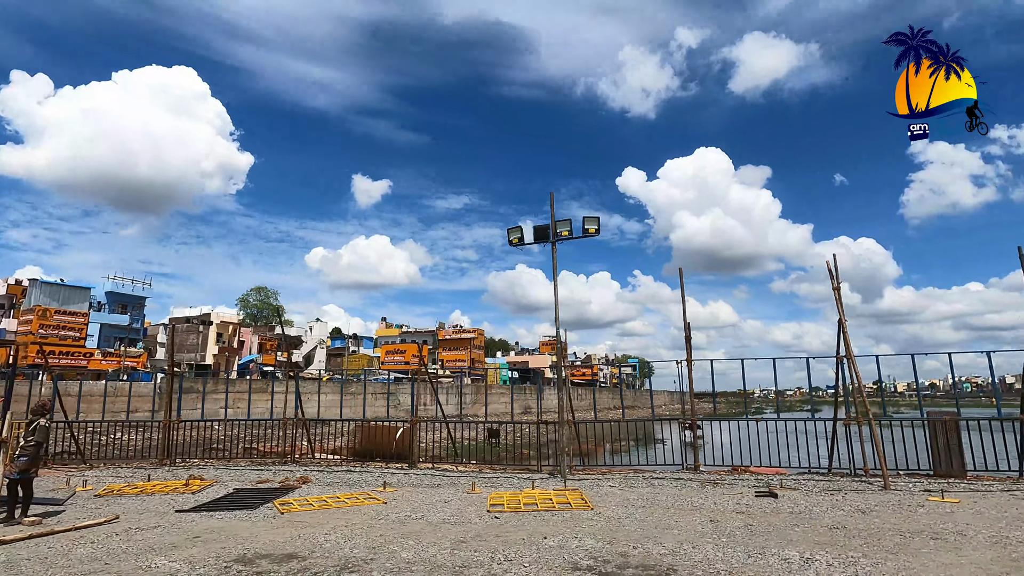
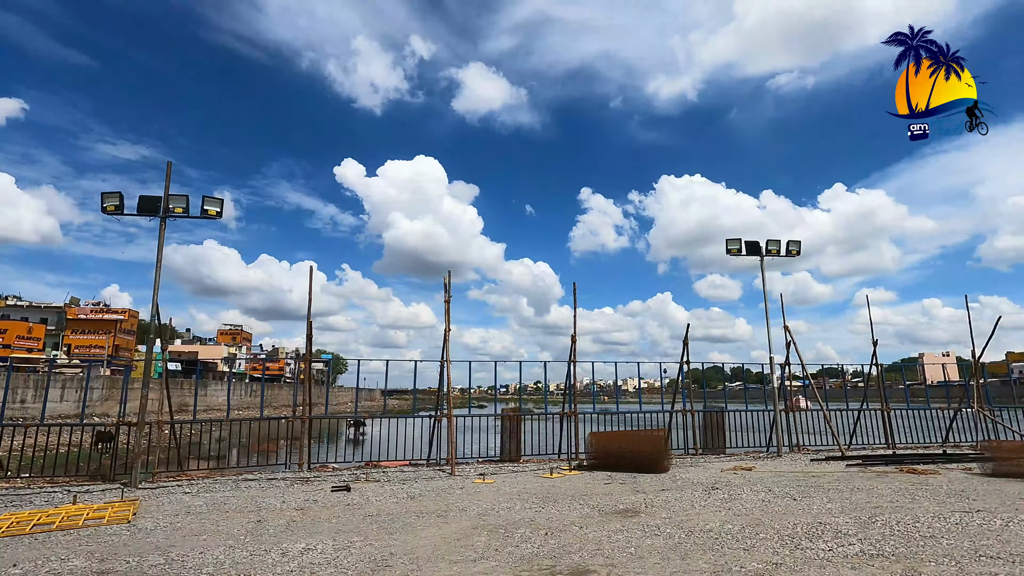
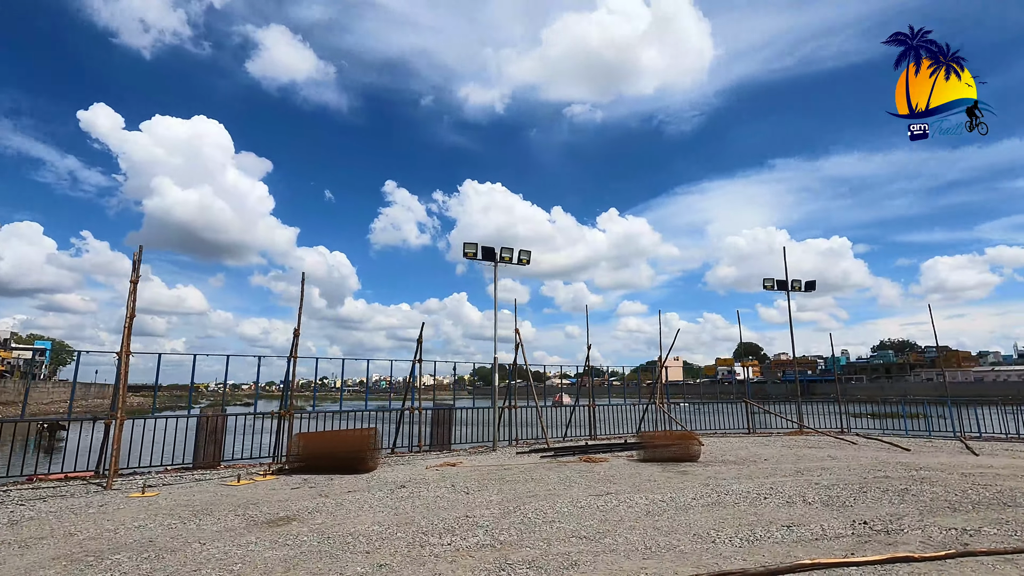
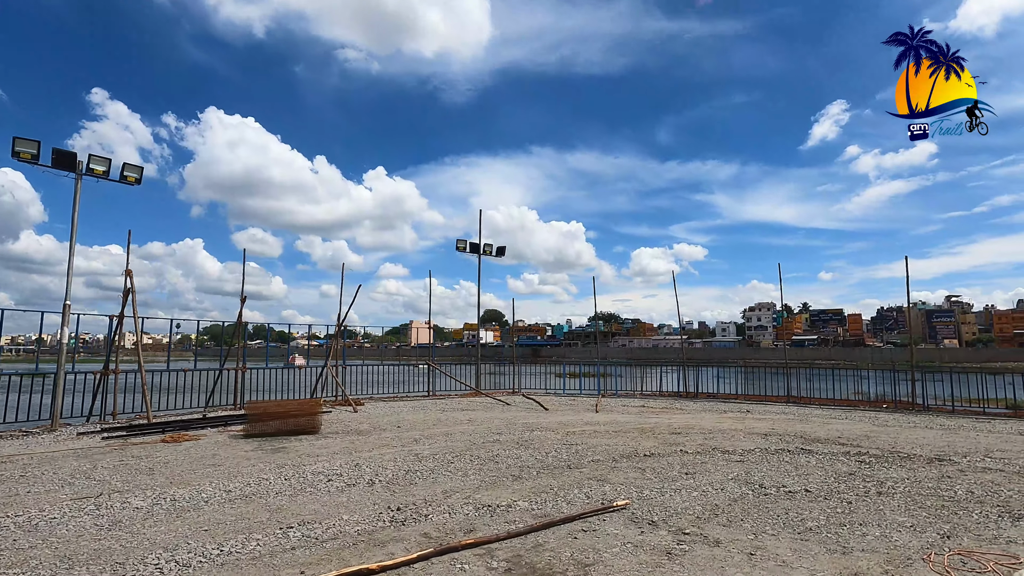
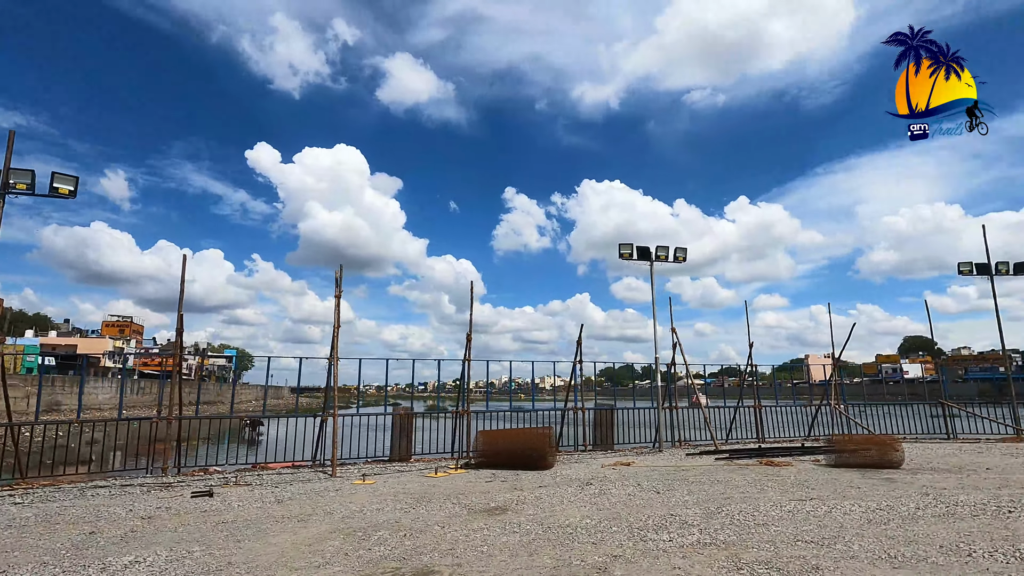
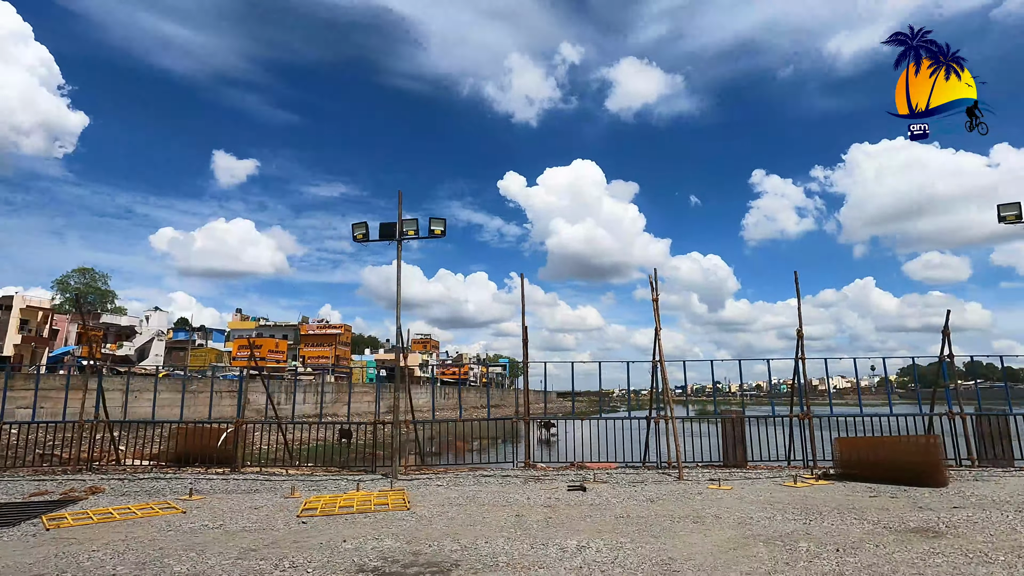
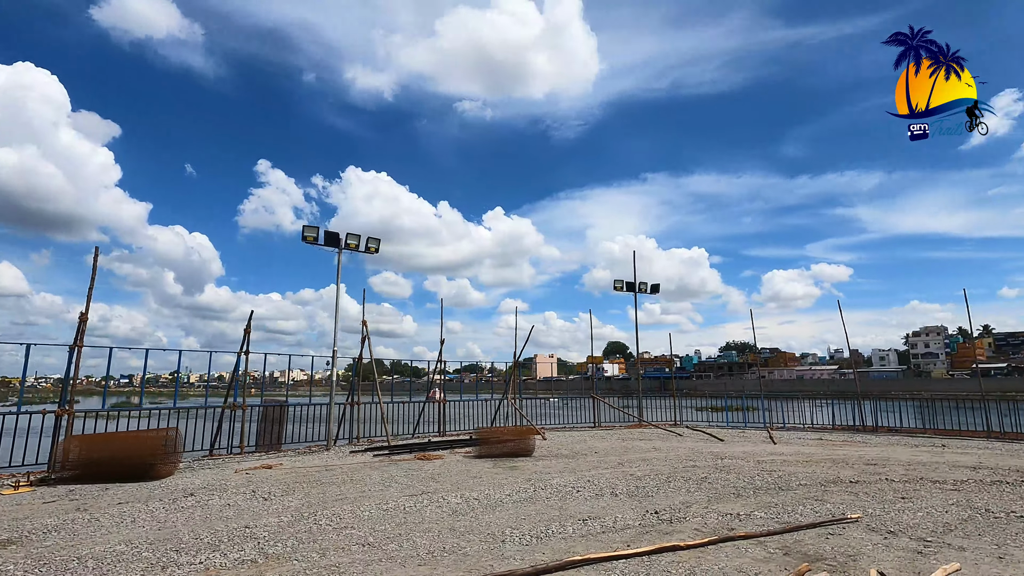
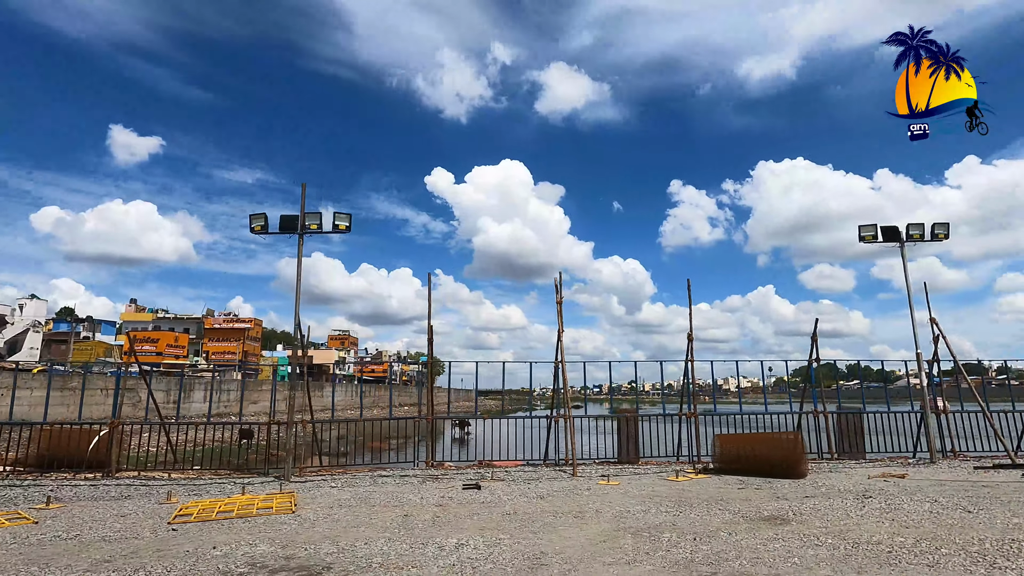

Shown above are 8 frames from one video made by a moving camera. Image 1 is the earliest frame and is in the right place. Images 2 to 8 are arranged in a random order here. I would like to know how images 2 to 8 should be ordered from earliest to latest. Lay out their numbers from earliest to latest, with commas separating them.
6, 8, 2, 5, 3, 7, 4
